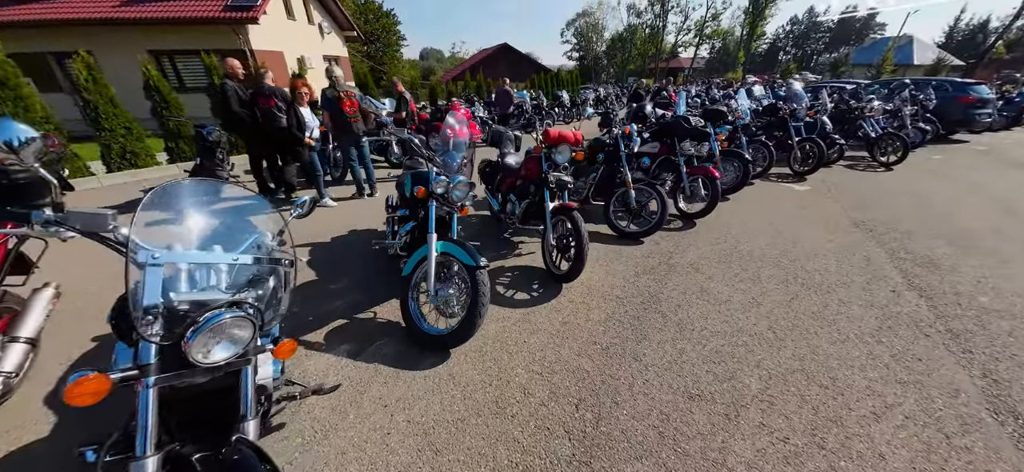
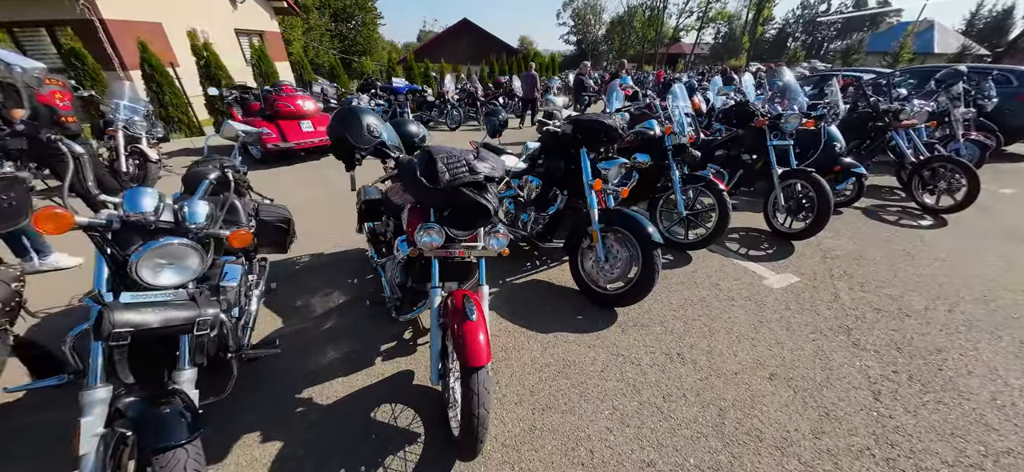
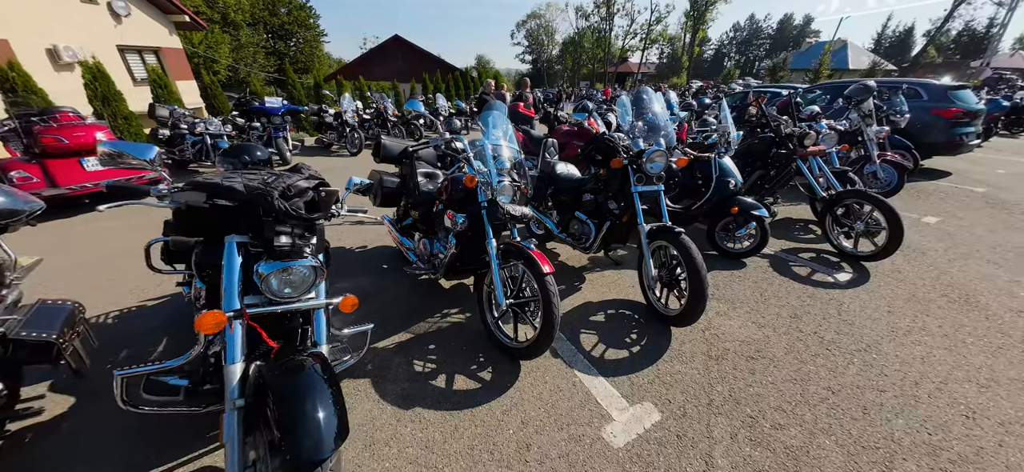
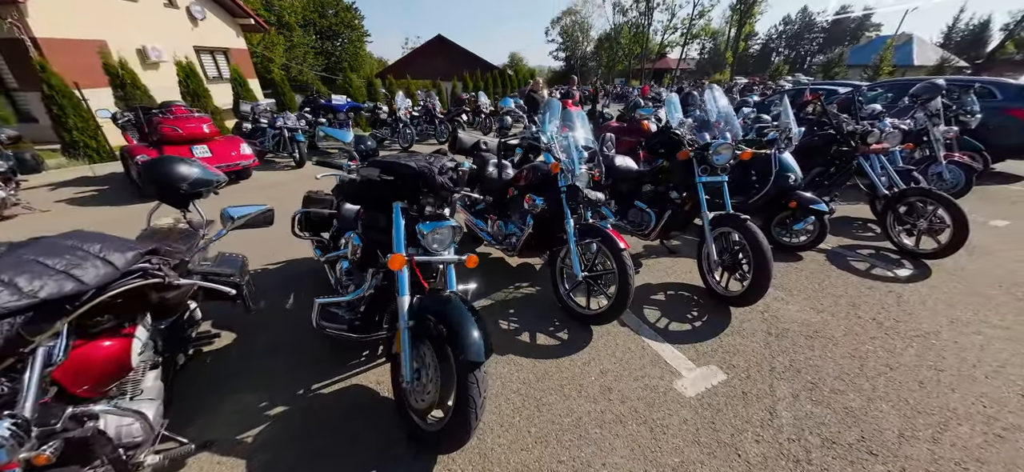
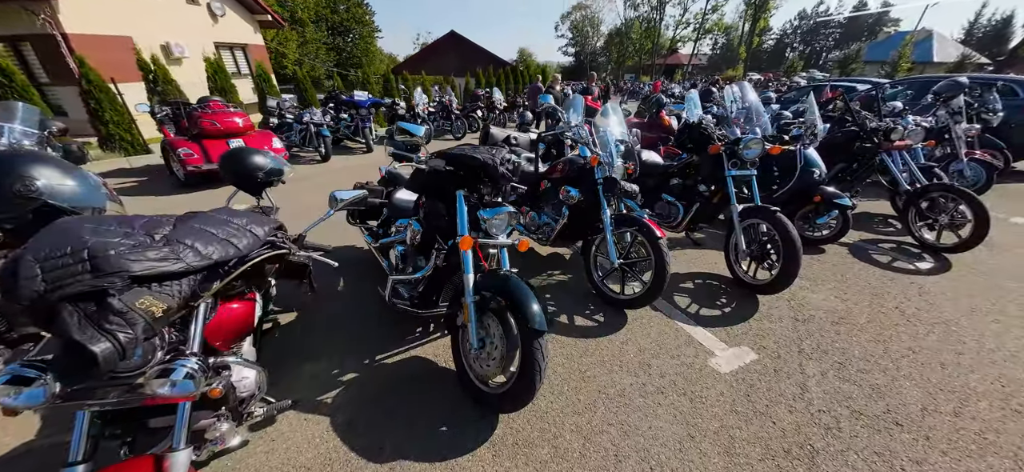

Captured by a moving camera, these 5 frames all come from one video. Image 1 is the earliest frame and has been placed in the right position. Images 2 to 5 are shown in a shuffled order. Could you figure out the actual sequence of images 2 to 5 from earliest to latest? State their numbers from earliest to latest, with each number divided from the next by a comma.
2, 5, 4, 3
